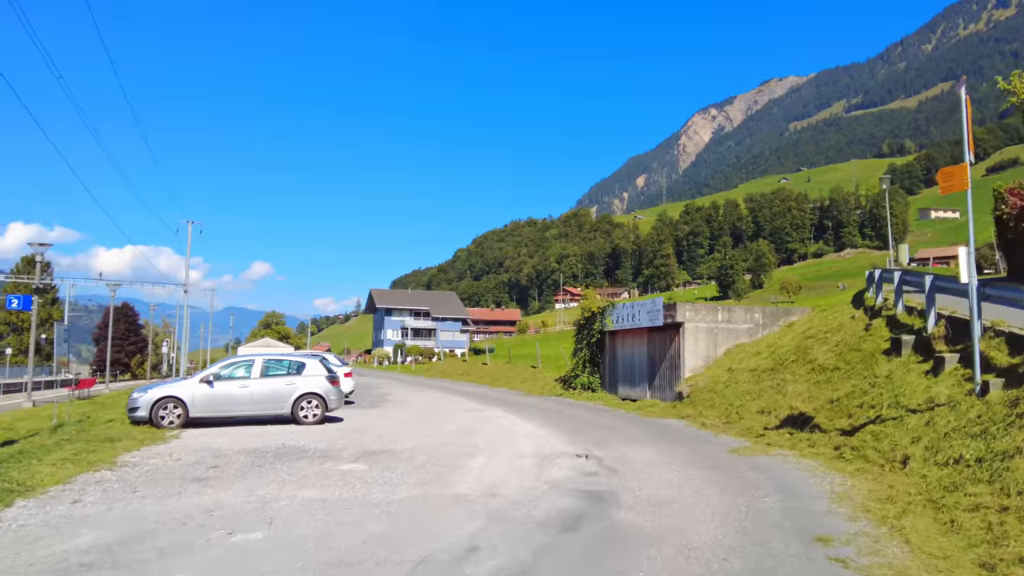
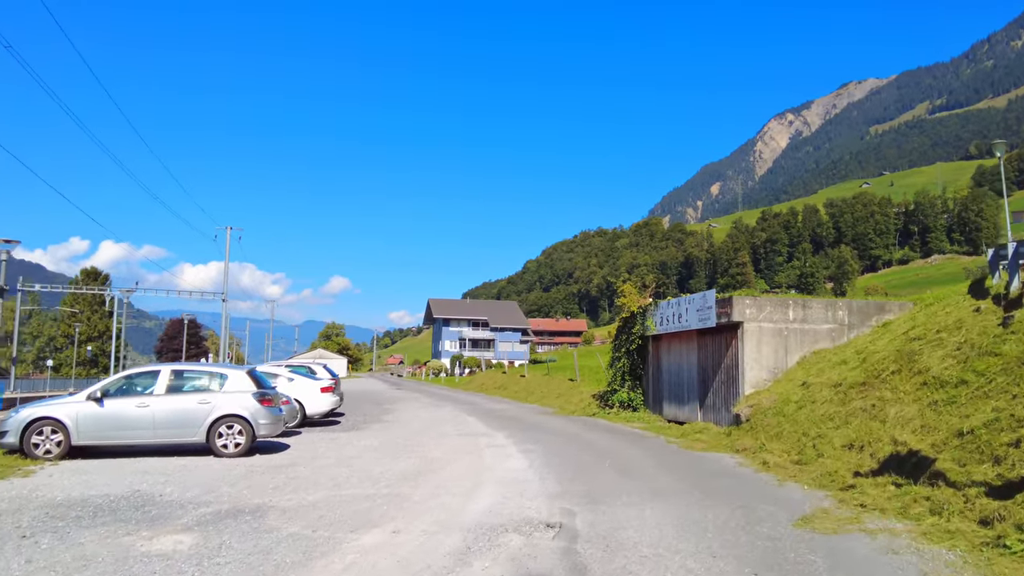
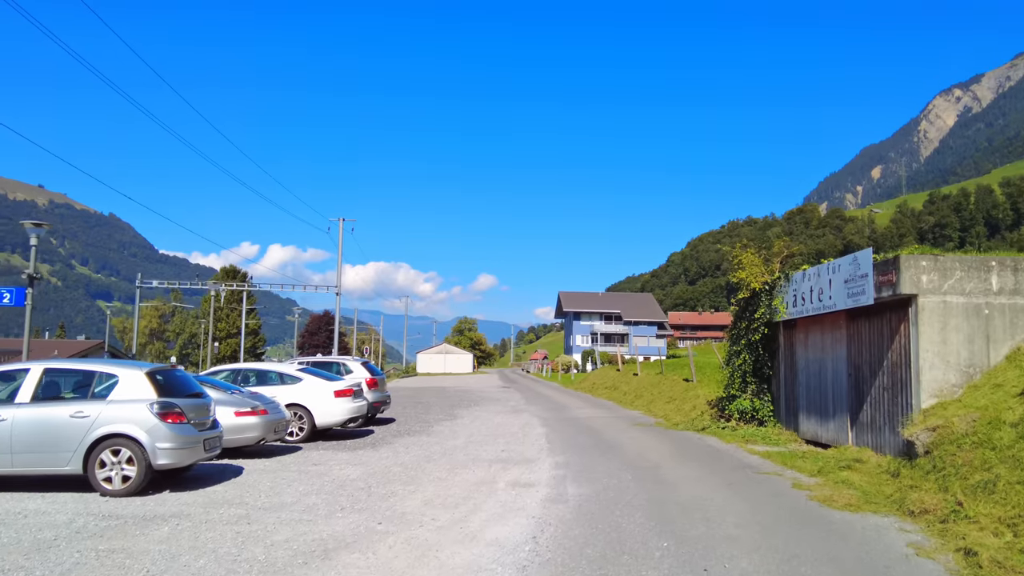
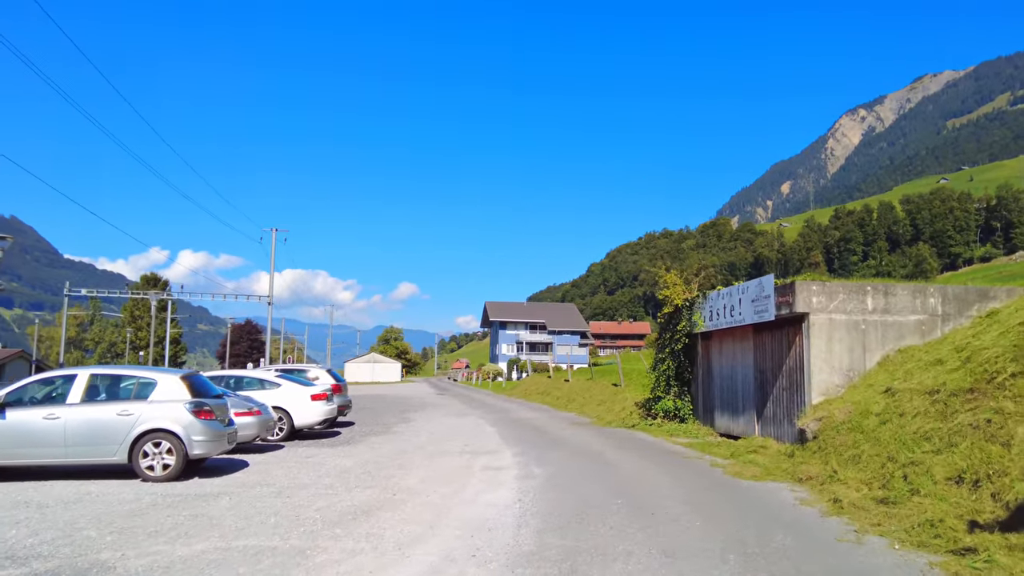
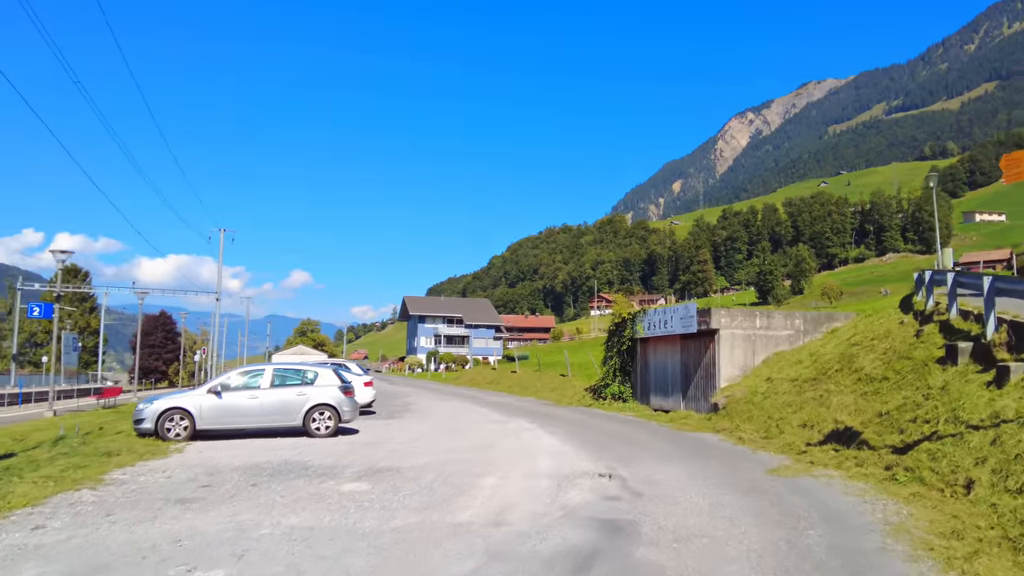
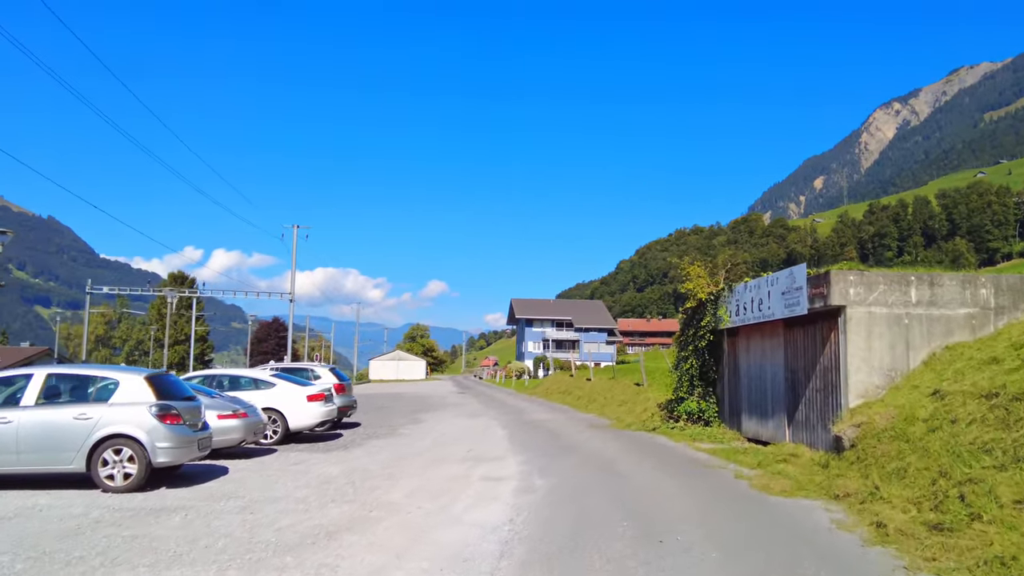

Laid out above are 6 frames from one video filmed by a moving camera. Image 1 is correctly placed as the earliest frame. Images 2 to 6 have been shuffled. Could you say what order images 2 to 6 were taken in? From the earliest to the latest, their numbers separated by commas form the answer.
5, 2, 4, 6, 3
